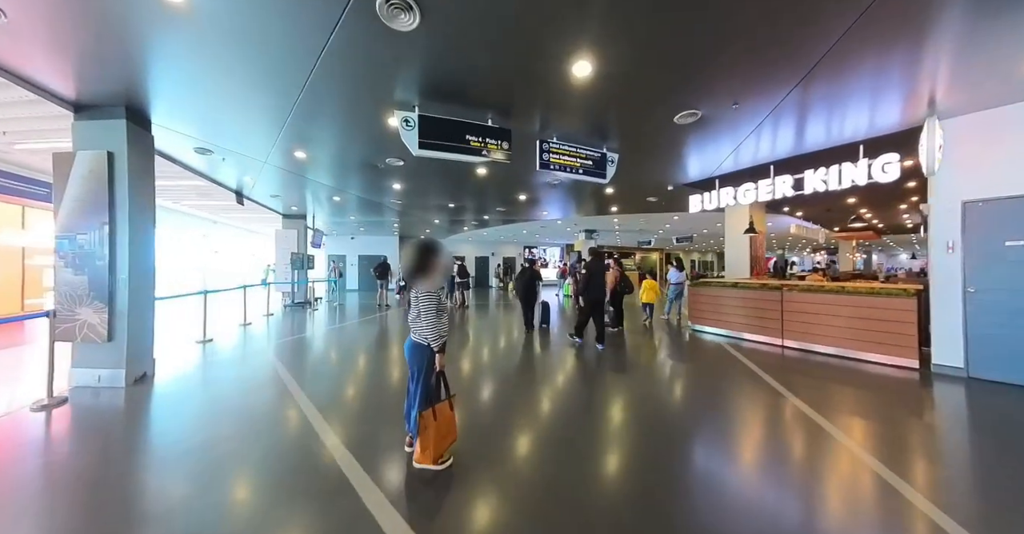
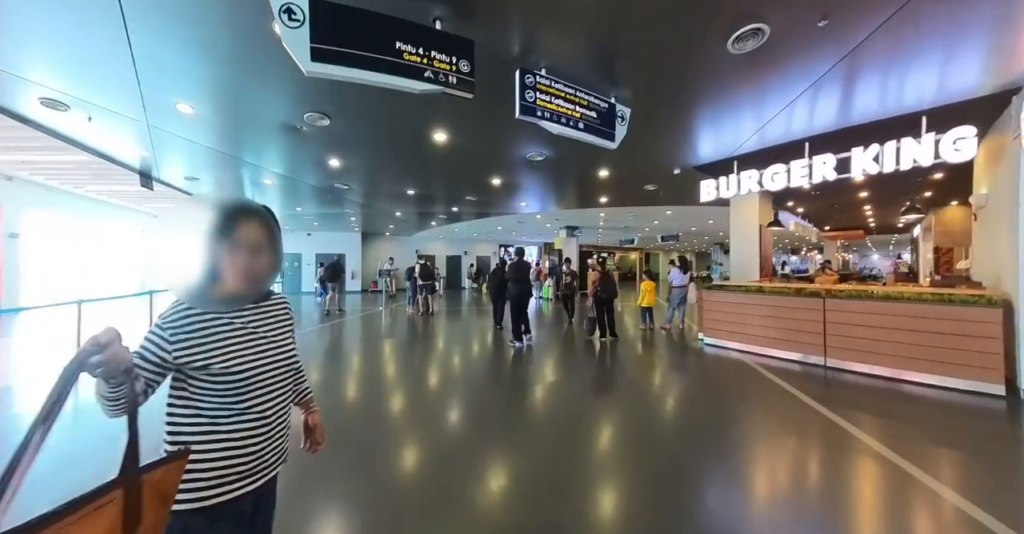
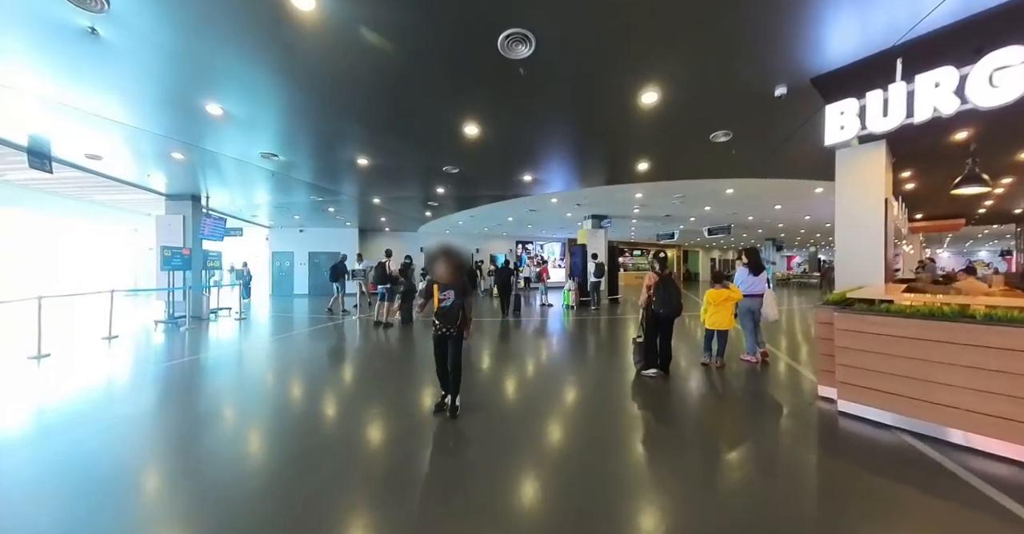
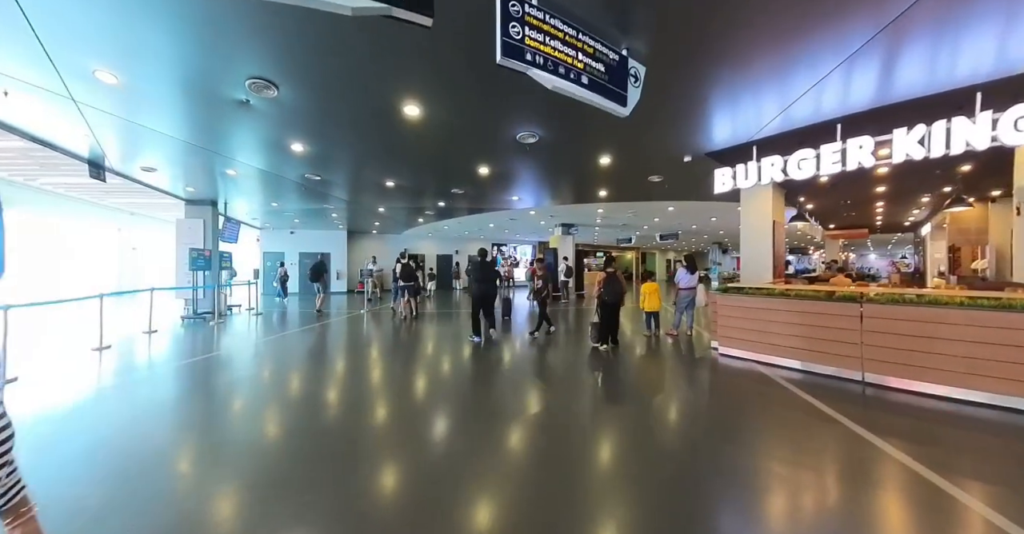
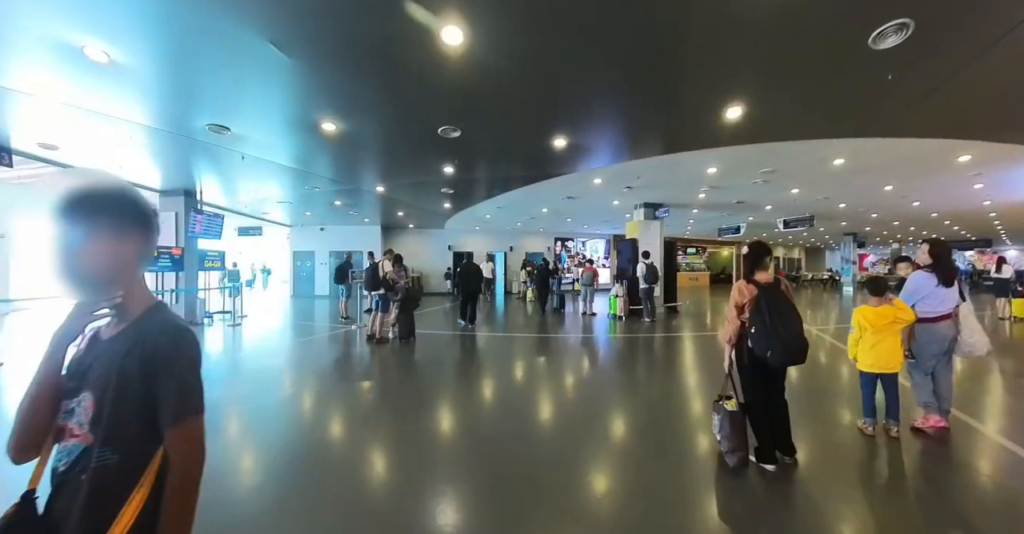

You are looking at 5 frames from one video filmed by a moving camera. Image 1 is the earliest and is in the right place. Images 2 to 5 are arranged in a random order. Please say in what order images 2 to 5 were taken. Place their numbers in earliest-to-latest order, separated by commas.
2, 4, 3, 5
